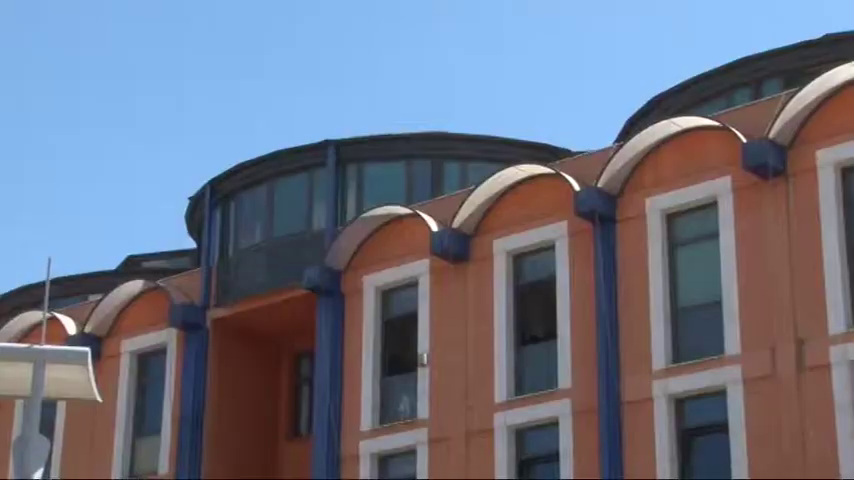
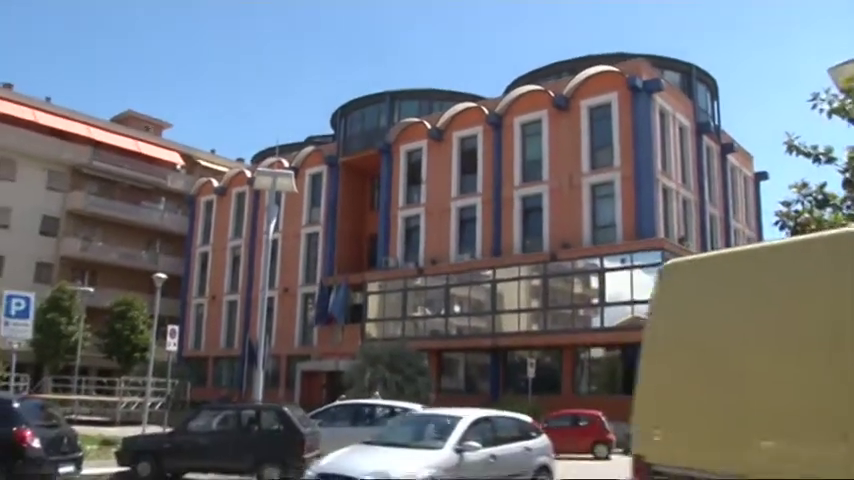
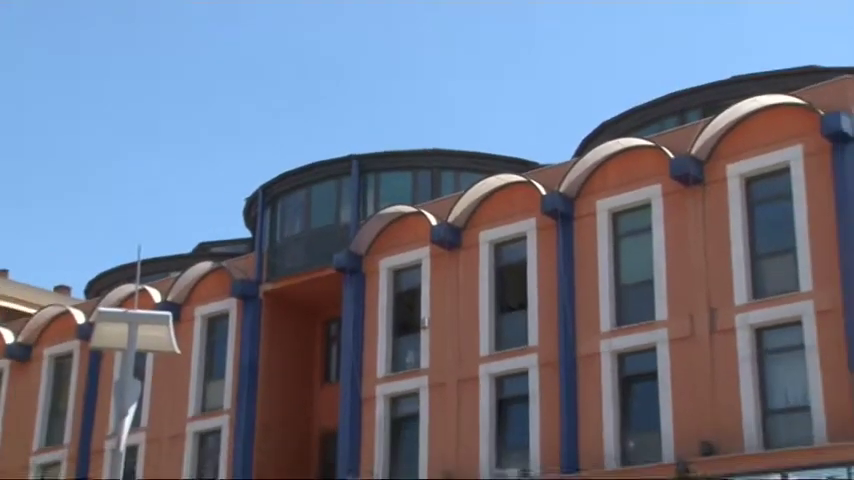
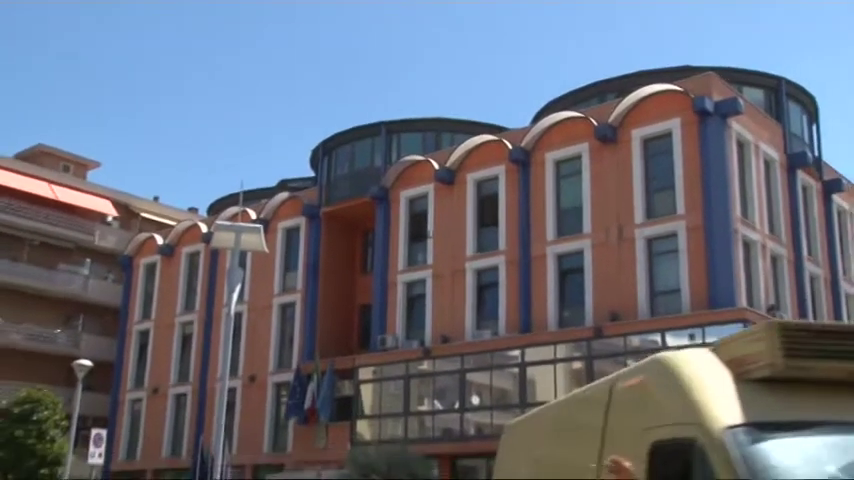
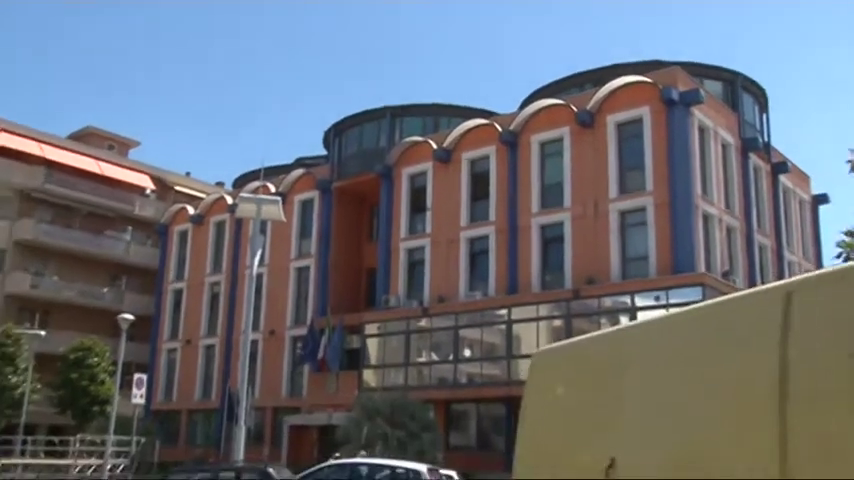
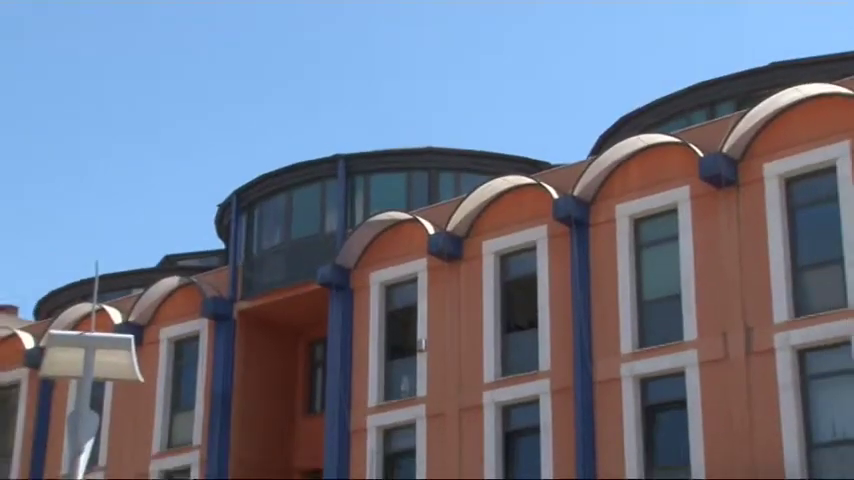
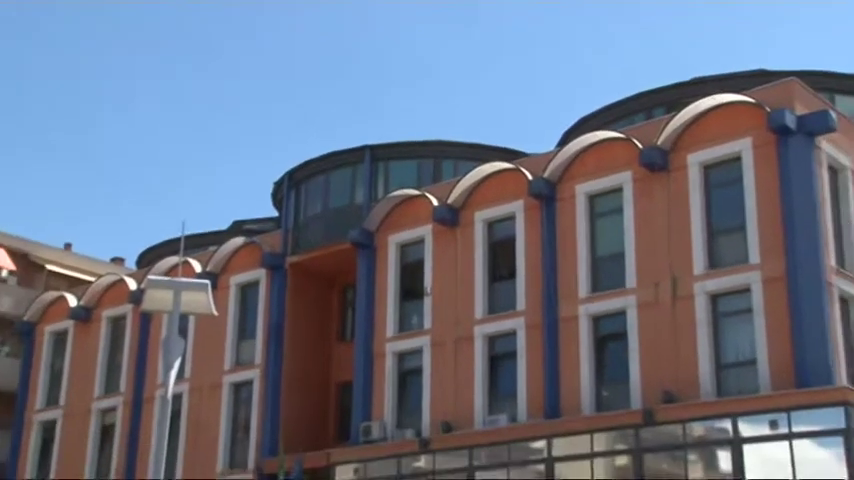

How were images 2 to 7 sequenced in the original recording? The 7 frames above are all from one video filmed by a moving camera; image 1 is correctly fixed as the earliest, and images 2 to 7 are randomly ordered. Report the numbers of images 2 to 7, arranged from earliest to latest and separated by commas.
6, 3, 7, 4, 5, 2
